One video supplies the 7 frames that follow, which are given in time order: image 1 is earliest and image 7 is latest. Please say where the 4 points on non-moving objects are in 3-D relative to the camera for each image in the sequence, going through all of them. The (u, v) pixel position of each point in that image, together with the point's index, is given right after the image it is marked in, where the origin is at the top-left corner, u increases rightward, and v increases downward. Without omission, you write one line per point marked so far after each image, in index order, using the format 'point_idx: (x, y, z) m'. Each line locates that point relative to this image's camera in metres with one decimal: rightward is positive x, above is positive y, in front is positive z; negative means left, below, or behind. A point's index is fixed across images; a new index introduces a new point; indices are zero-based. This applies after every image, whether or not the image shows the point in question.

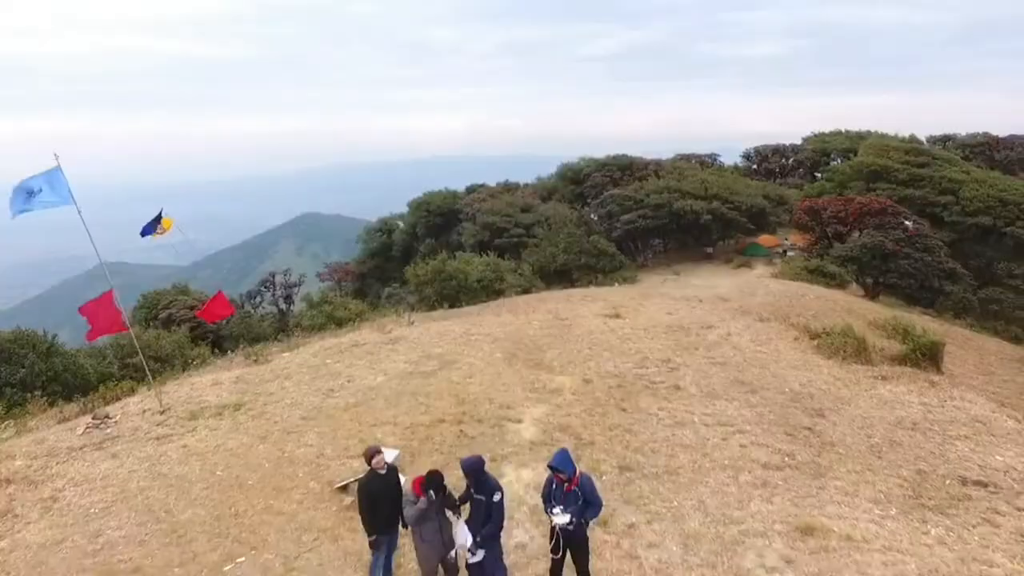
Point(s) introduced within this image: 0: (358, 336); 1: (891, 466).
0: (-1.7, -0.5, +11.5) m
1: (+2.2, -1.0, +6.3) m
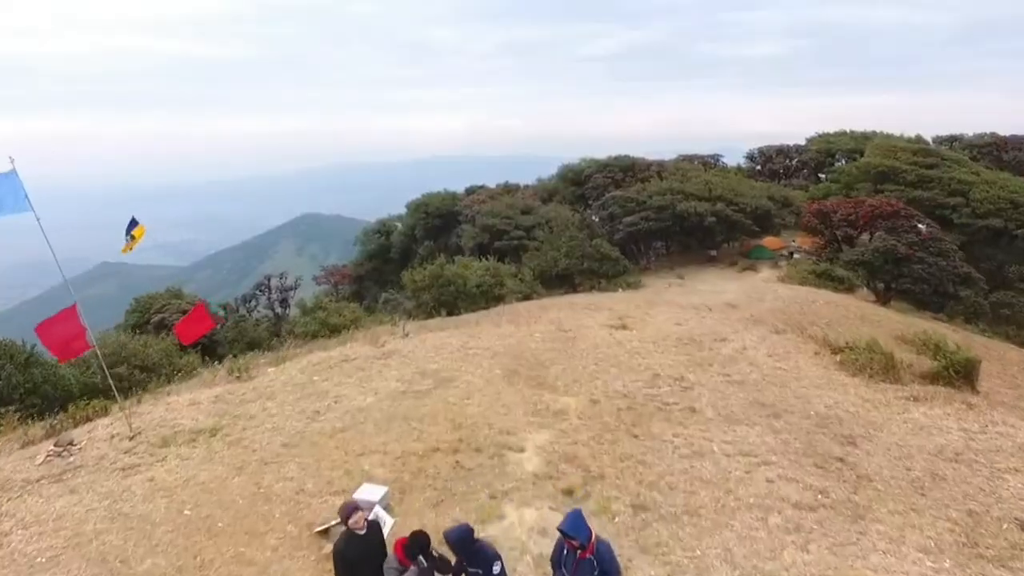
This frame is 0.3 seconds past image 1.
0: (-1.7, -0.6, +10.8) m
1: (+2.2, -1.1, +5.6) m
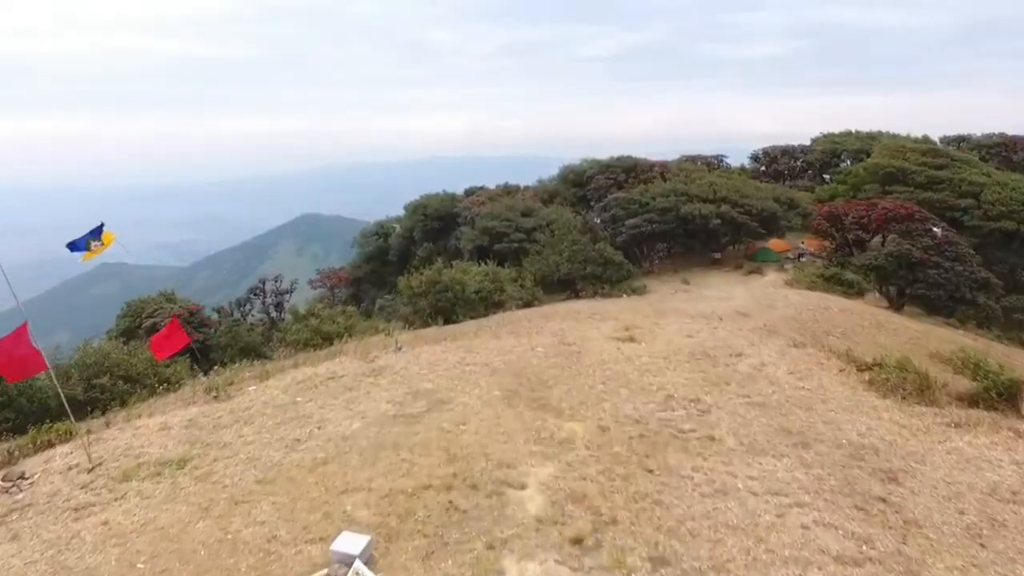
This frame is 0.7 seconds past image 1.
0: (-1.6, -0.7, +10.1) m
1: (+2.2, -1.2, +4.9) m
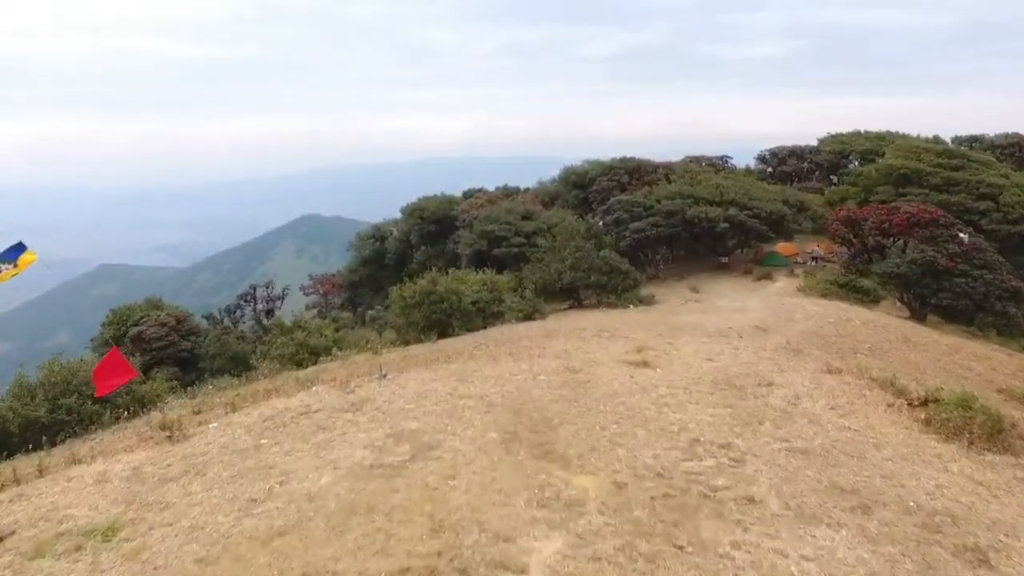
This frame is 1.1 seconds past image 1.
0: (-1.7, -0.9, +8.9) m
1: (+2.2, -1.4, +3.7) m
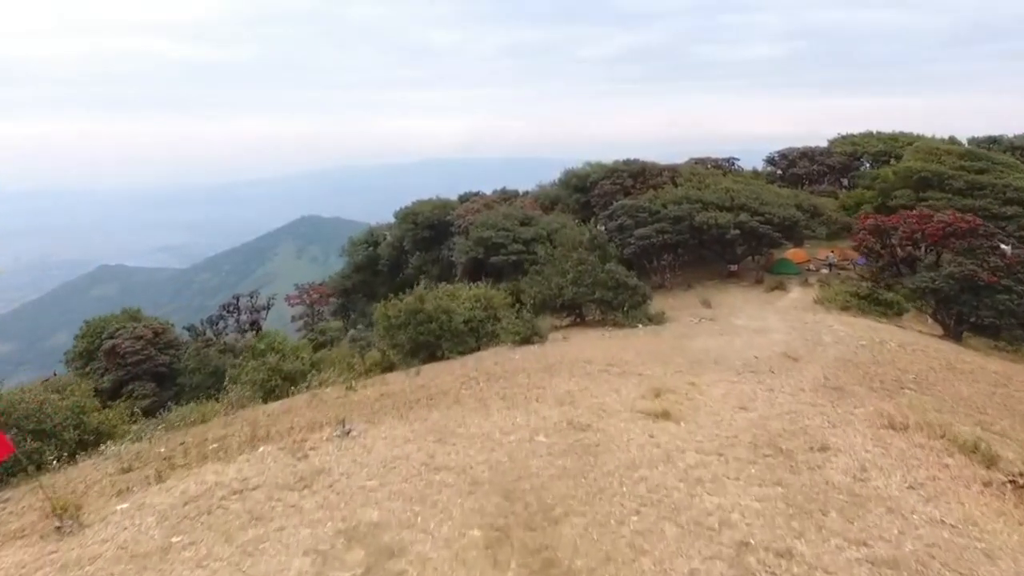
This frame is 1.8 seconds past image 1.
0: (-1.7, -1.1, +7.2) m
1: (+2.2, -1.7, +2.0) m
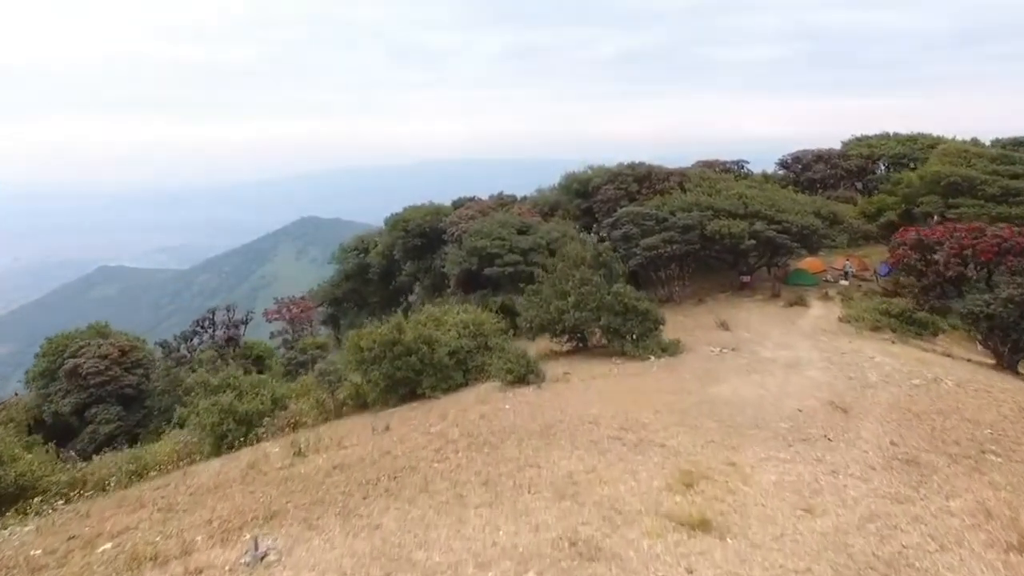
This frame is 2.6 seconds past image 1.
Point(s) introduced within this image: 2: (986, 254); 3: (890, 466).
0: (-1.8, -1.5, +5.0) m
1: (+2.1, -2.0, -0.2) m
2: (+6.8, +0.5, +15.5) m
3: (+2.7, -1.3, +7.7) m
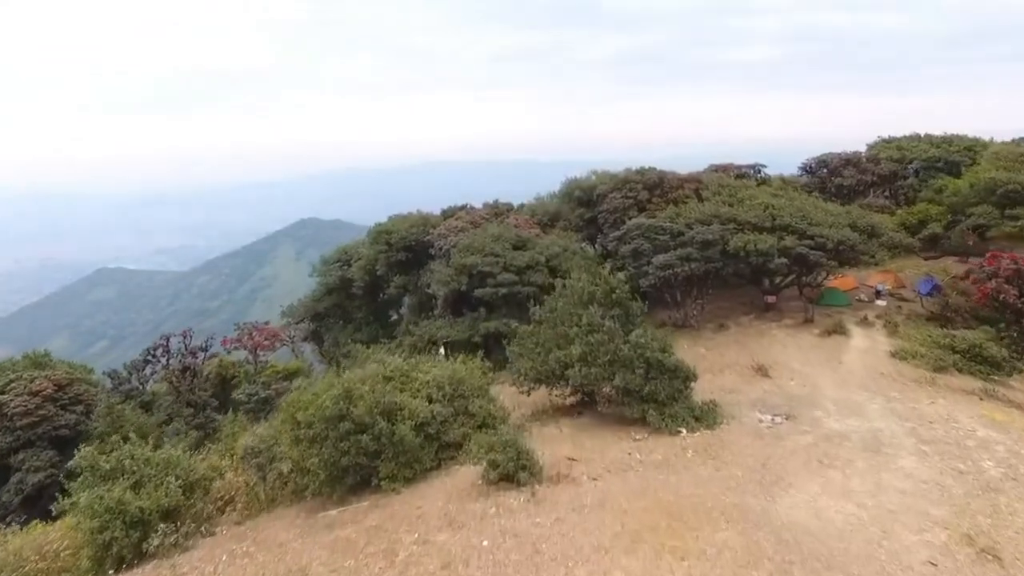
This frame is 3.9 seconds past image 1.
0: (-1.9, -2.0, +1.5) m
1: (+1.9, -2.5, -3.7) m
2: (+6.7, 0.0, +12.1) m
3: (+2.6, -1.8, +4.2) m
